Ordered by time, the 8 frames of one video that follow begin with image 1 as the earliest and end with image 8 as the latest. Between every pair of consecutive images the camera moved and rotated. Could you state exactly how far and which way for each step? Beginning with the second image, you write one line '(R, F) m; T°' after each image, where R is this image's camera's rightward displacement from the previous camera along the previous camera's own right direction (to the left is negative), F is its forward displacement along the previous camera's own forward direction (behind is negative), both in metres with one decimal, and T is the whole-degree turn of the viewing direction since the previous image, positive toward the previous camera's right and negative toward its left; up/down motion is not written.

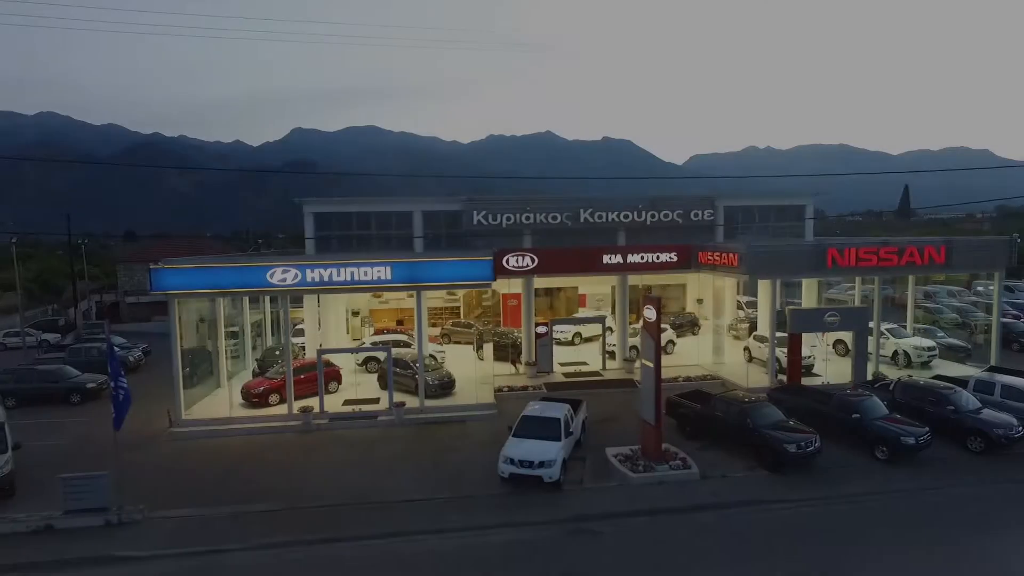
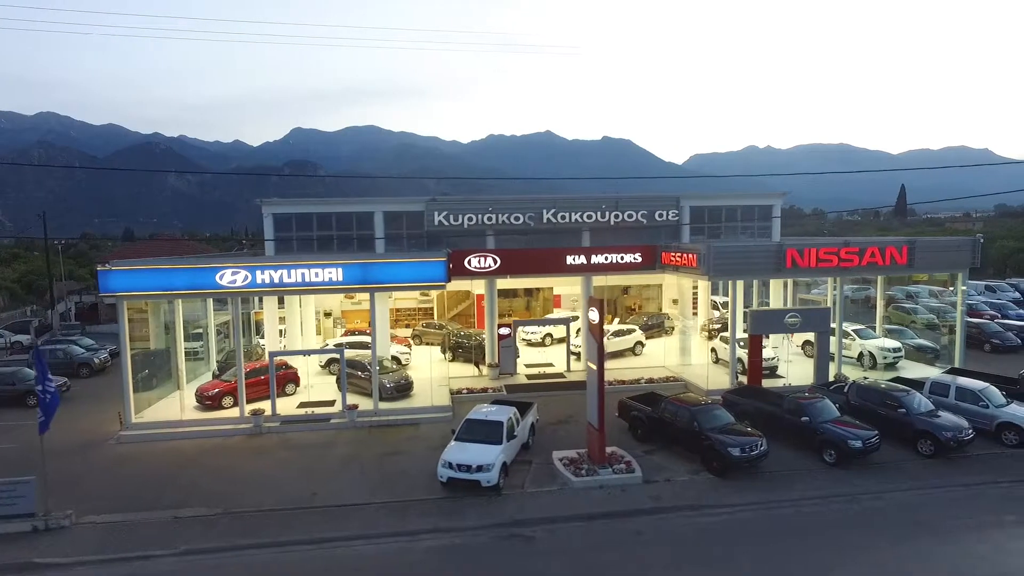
(+1.3, +0.2) m; 0°
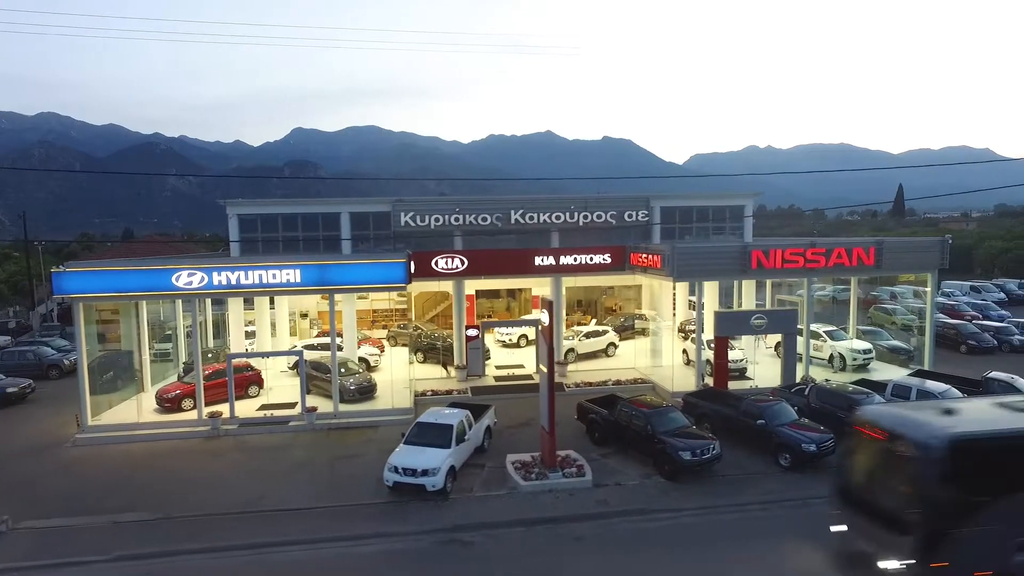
(+1.1, +0.1) m; 0°
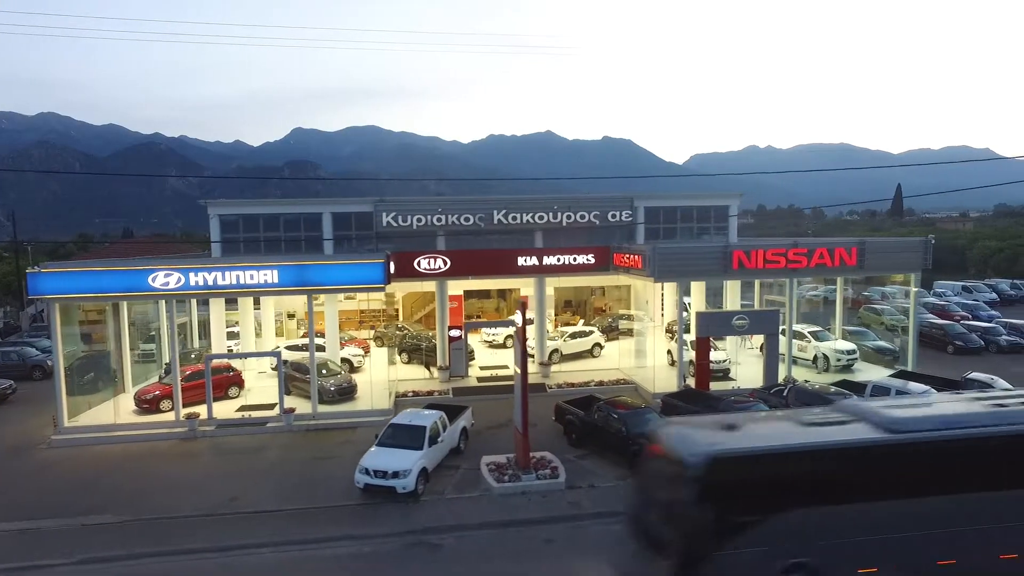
(+0.6, +0.1) m; 0°
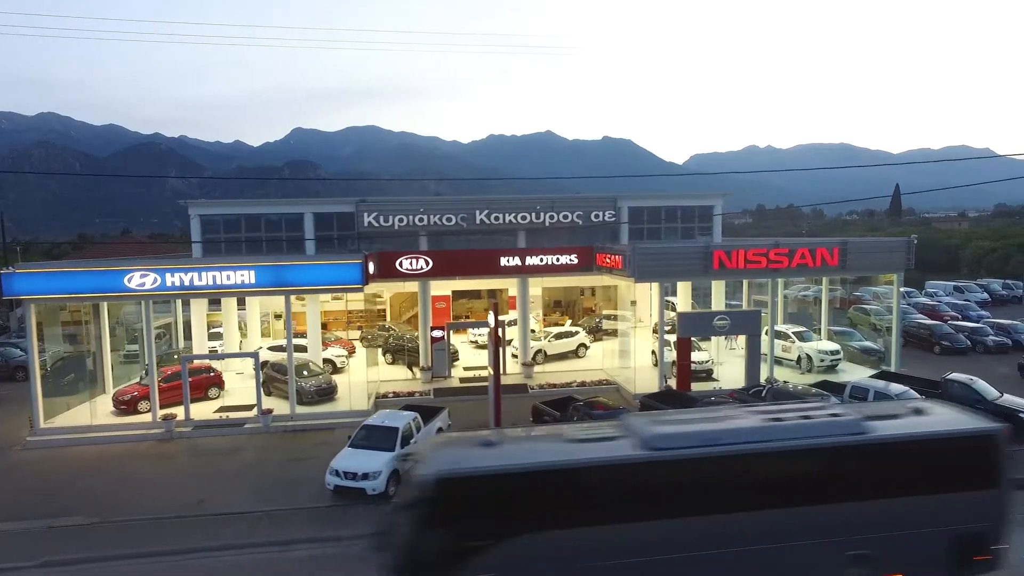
(+0.6, +0.1) m; 0°
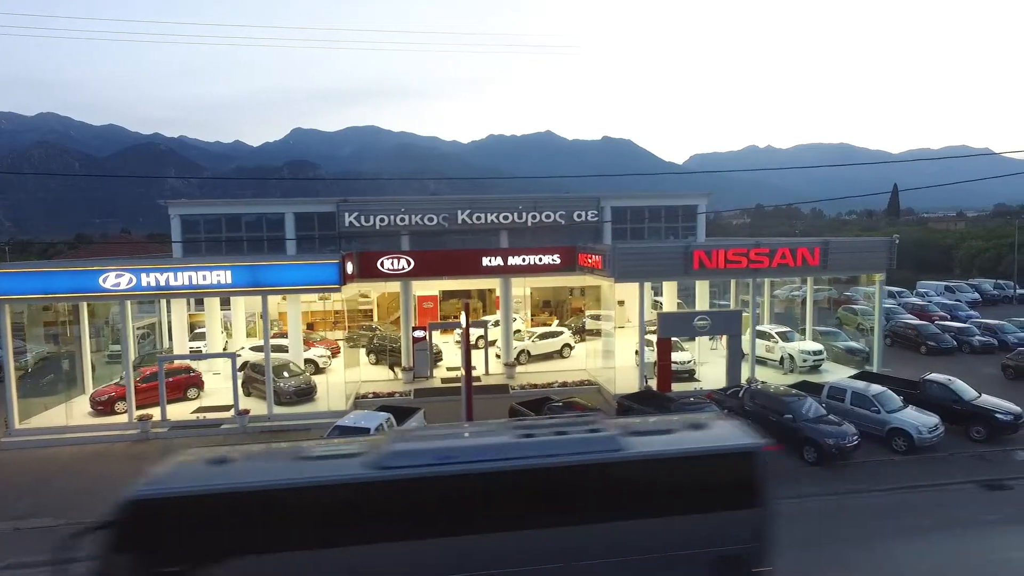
(+0.6, +0.1) m; 0°
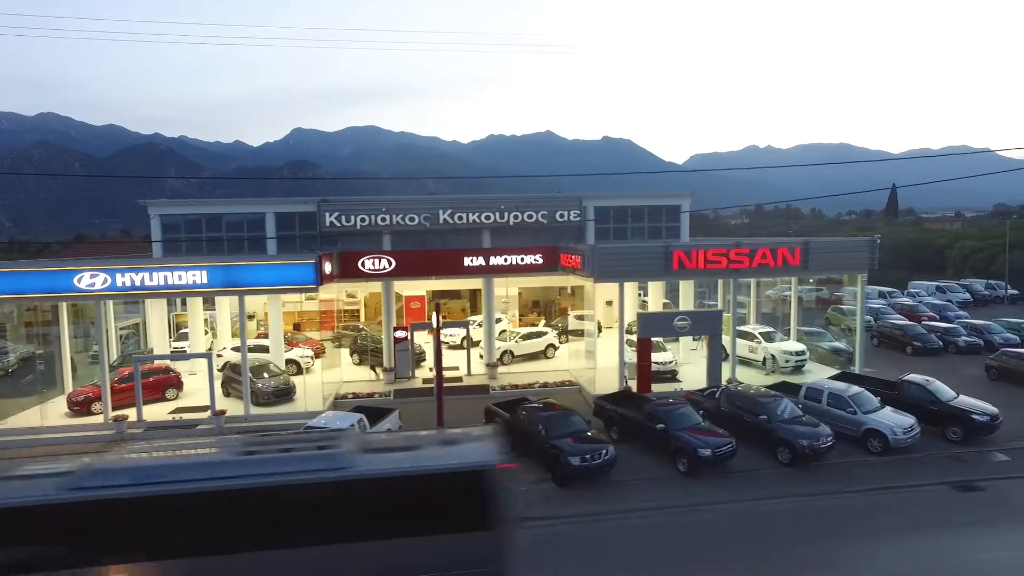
(+0.6, +0.1) m; 0°
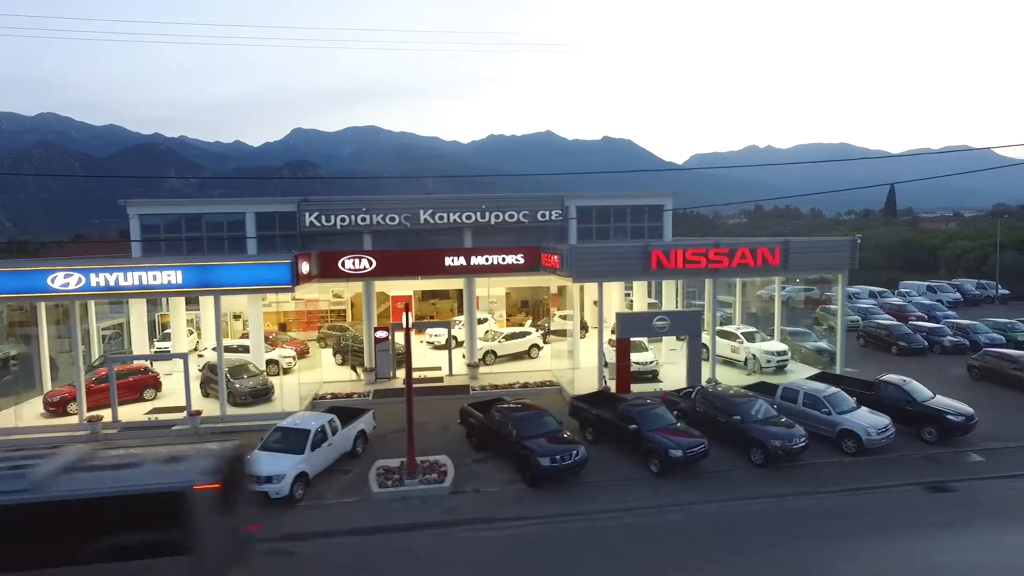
(+0.6, +0.1) m; 0°
